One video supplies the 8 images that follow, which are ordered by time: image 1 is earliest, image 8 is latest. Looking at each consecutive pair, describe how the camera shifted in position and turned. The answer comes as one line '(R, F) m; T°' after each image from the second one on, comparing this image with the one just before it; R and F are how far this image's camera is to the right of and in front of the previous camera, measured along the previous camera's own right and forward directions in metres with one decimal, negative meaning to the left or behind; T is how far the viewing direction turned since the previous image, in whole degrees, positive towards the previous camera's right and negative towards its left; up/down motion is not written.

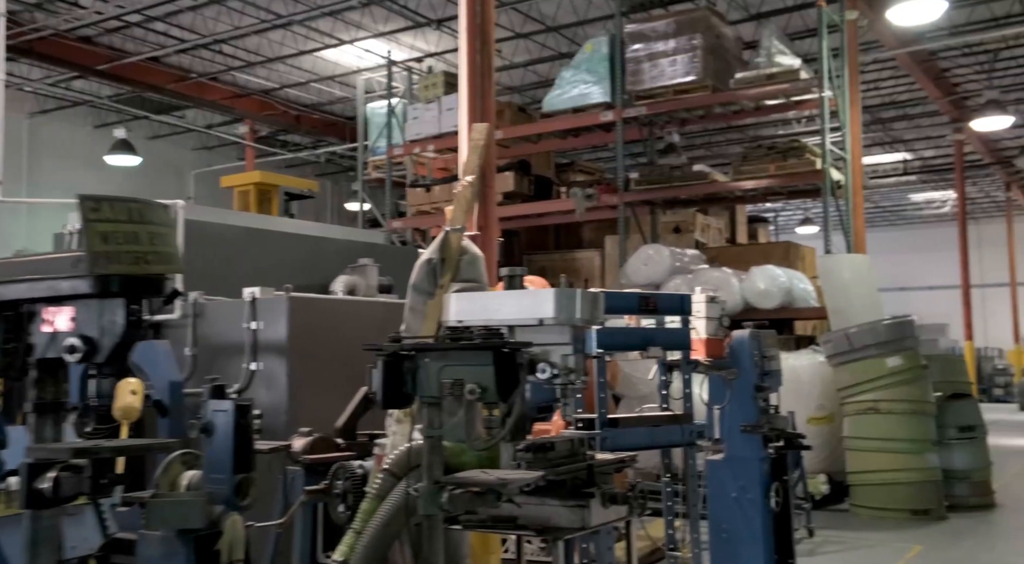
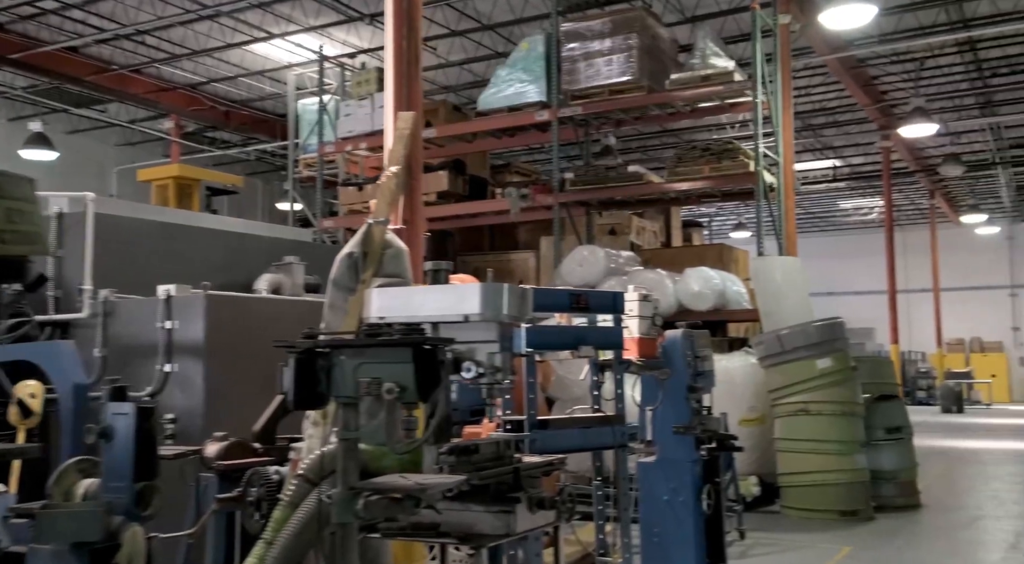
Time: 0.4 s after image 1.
(0.0, +0.1) m; +4°
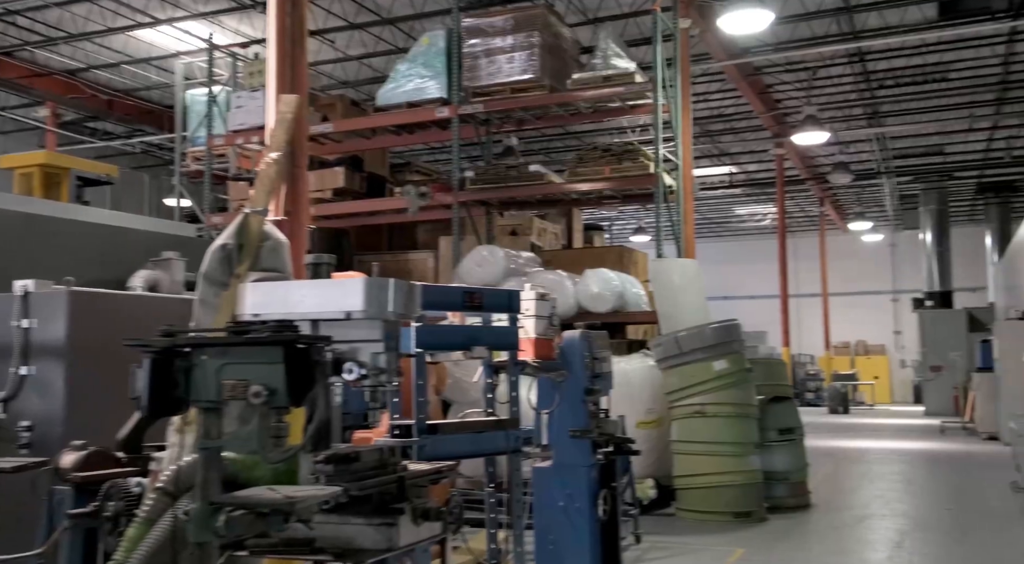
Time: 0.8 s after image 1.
(0.0, +0.2) m; +6°
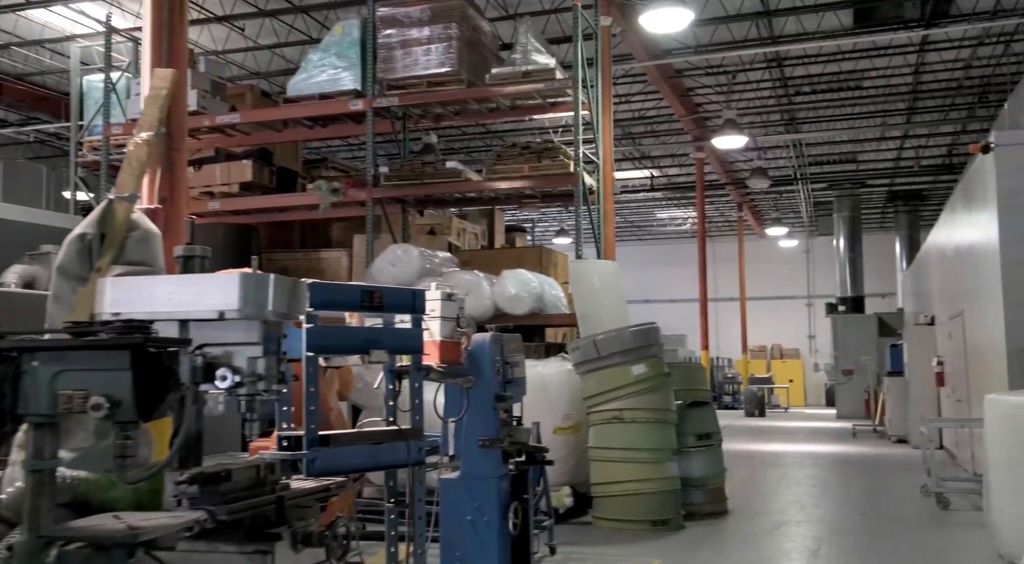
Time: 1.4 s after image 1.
(+0.1, +0.2) m; +5°
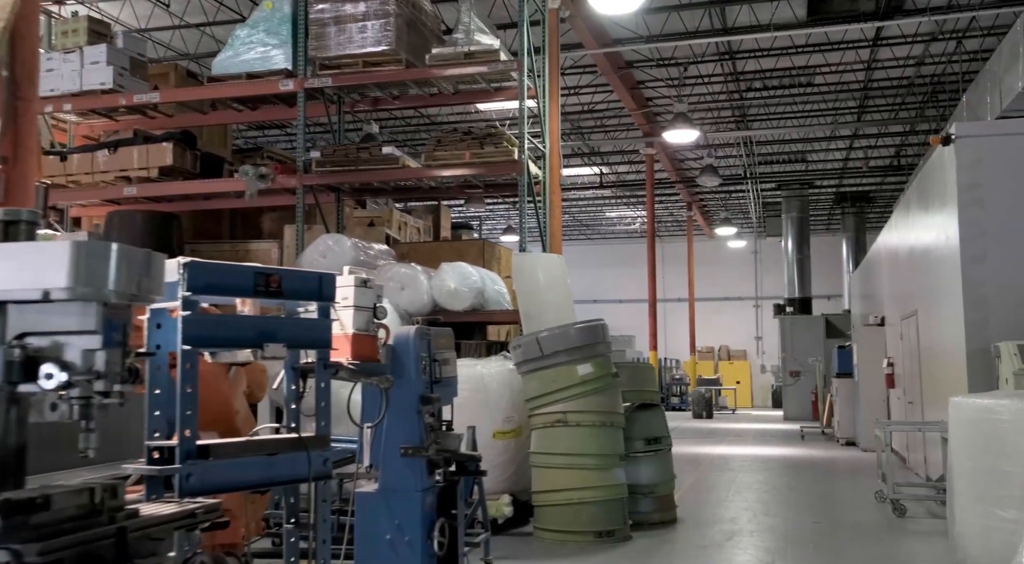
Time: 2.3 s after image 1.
(+0.1, +0.4) m; +3°
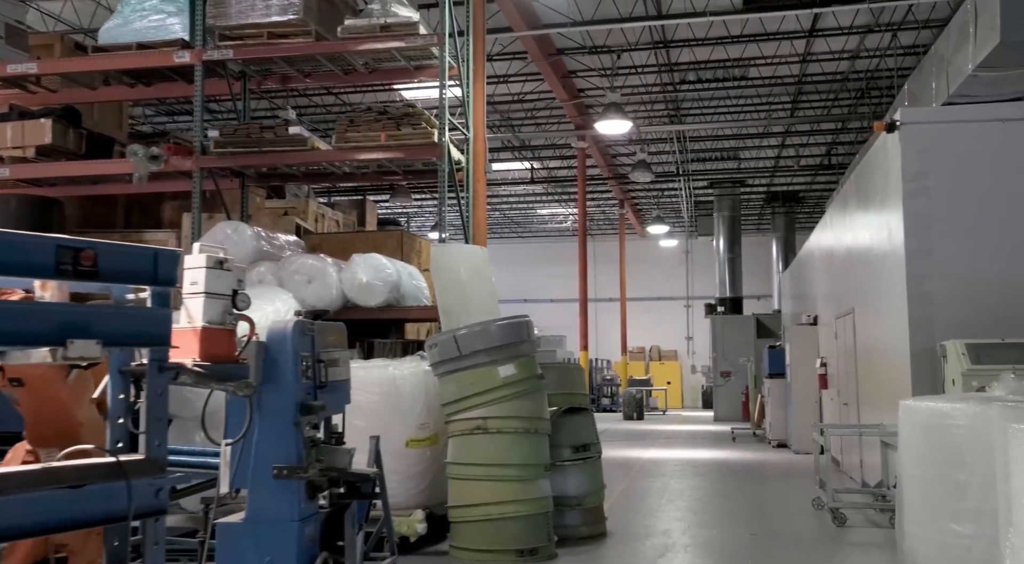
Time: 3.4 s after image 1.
(+0.1, +0.5) m; +4°
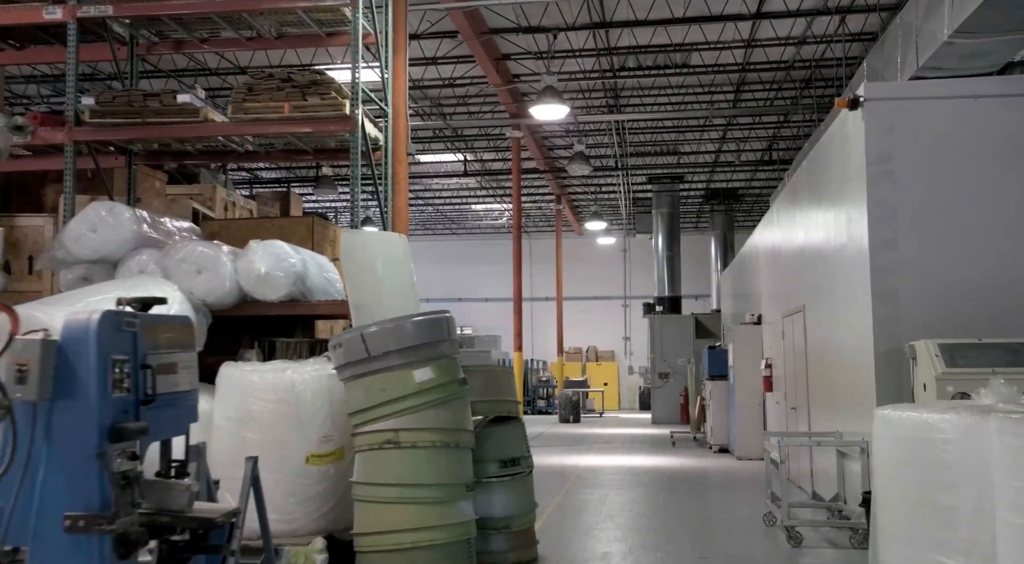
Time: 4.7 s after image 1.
(+0.1, +0.7) m; +4°
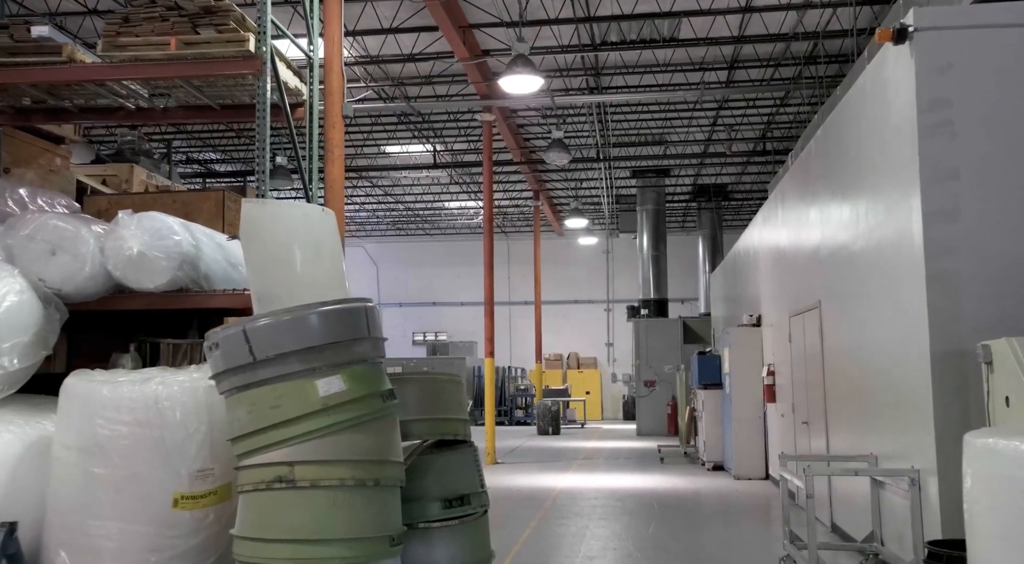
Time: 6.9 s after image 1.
(+0.2, +1.2) m; +1°
